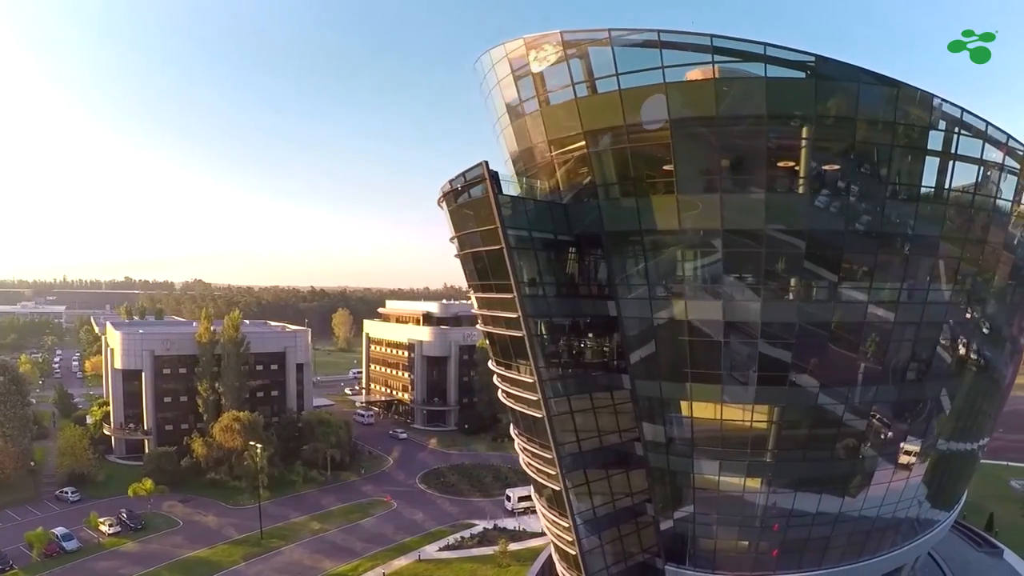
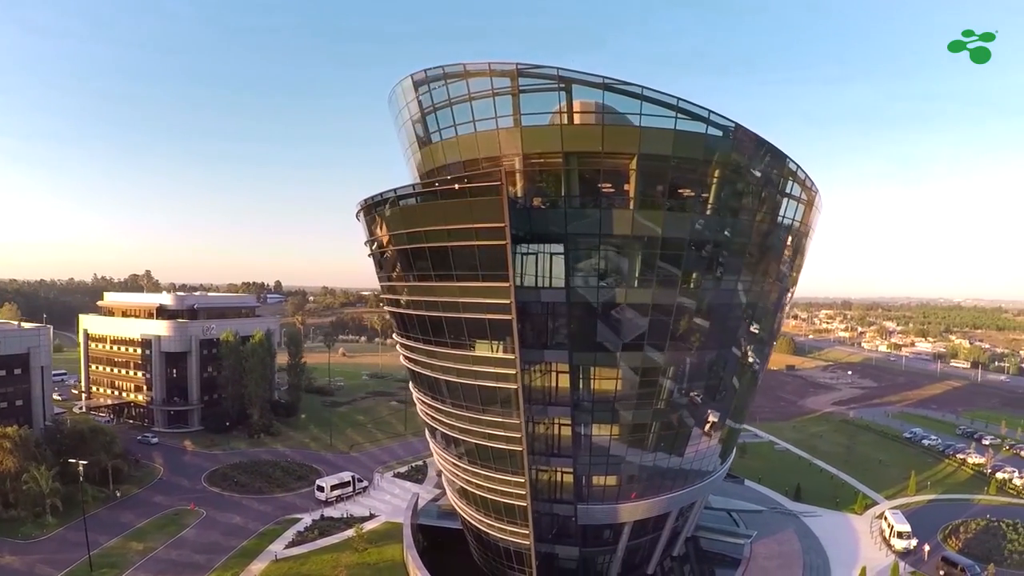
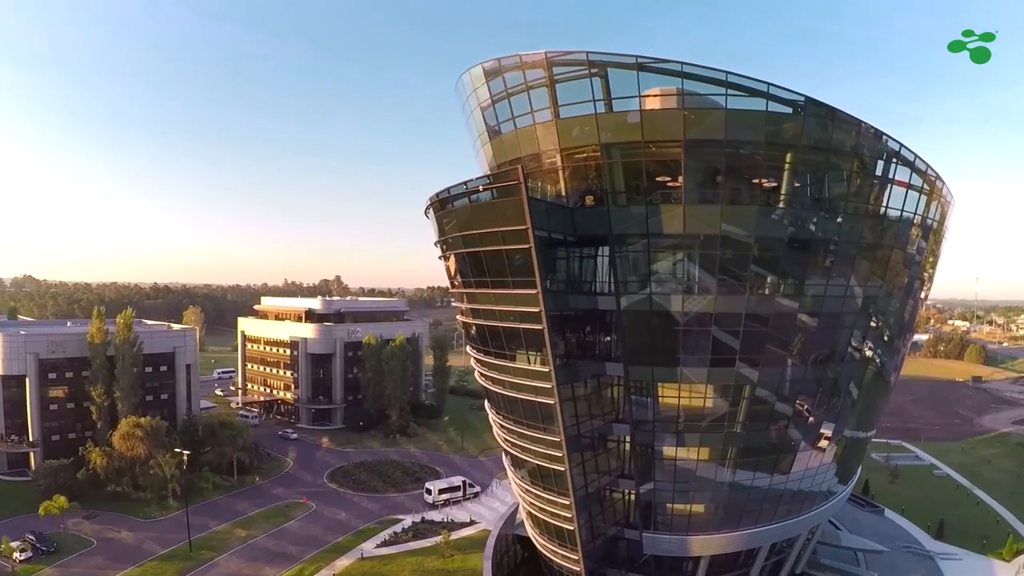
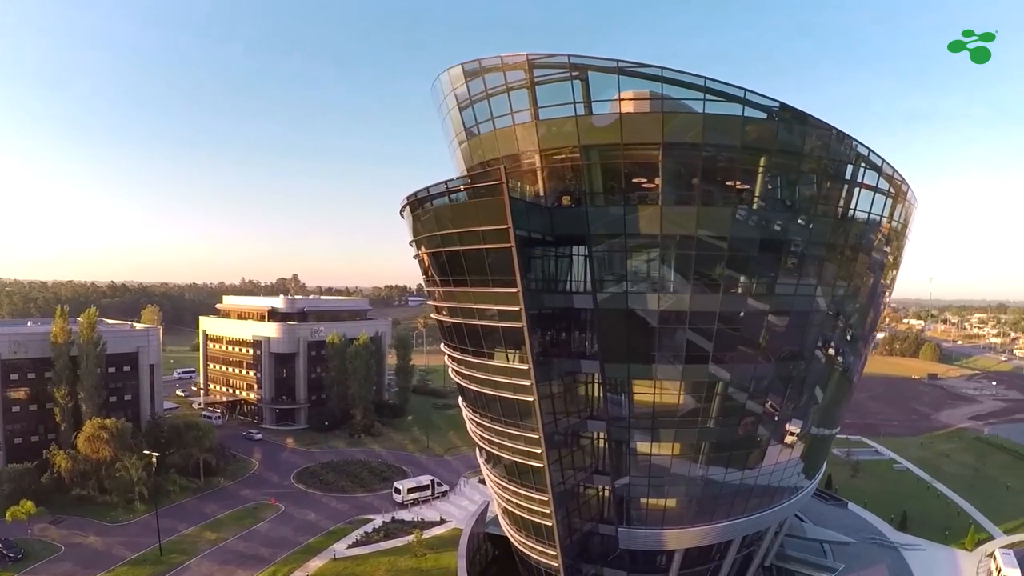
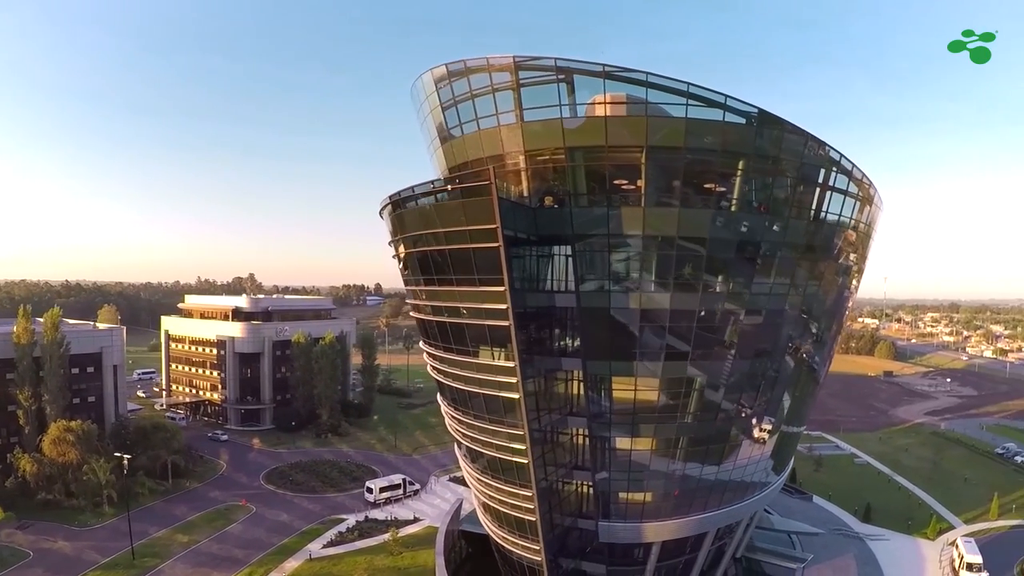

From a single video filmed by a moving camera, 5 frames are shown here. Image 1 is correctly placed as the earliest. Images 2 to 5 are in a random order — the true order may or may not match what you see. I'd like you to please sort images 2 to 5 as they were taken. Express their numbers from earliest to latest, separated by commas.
3, 4, 5, 2
